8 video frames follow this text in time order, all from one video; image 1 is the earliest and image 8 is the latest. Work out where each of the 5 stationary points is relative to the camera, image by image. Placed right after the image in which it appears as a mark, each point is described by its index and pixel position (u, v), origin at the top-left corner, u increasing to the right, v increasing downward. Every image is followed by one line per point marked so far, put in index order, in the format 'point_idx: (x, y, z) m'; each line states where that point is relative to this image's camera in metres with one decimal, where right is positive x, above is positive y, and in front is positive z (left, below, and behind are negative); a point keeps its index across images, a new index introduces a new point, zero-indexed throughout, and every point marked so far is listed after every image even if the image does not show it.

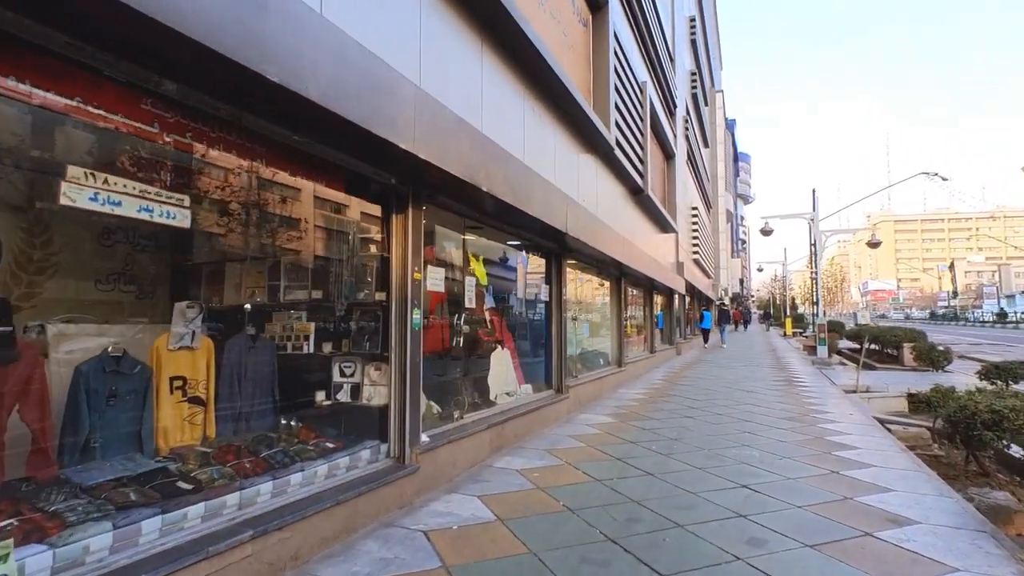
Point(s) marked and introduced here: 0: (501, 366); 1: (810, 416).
0: (-0.1, -1.1, +7.4) m
1: (+4.4, -1.9, +8.0) m
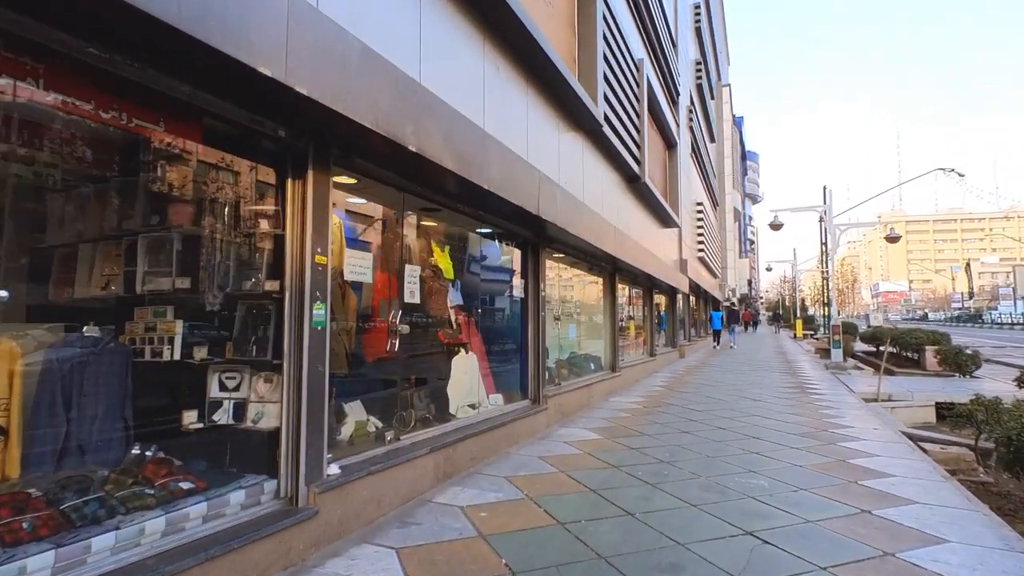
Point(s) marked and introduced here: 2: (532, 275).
0: (-0.5, -1.0, +6.3) m
1: (+4.0, -1.8, +6.9) m
2: (+0.2, +0.2, +7.2) m
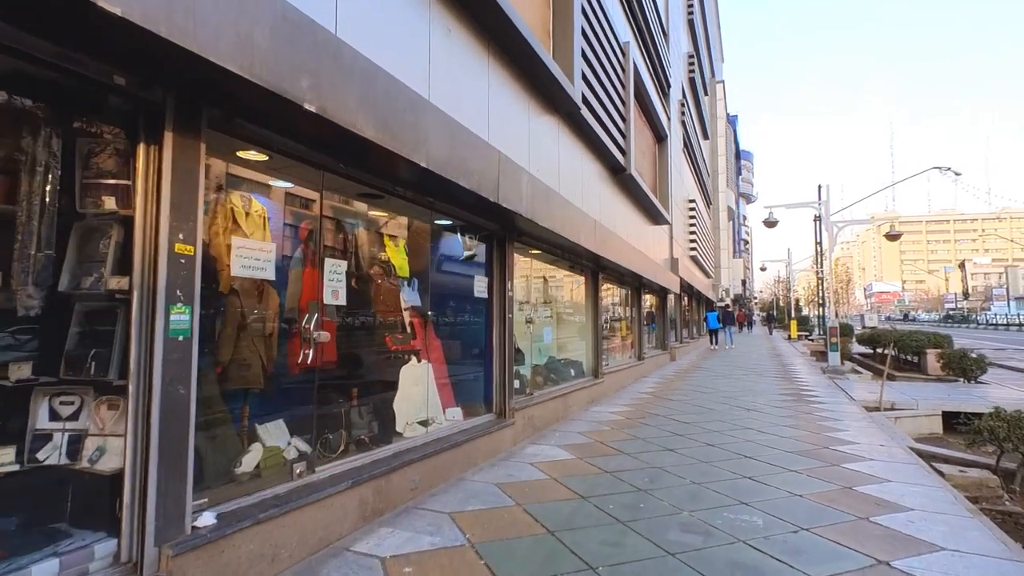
0: (-0.9, -1.0, +5.5) m
1: (+3.6, -1.8, +6.1) m
2: (-0.2, +0.2, +6.4) m
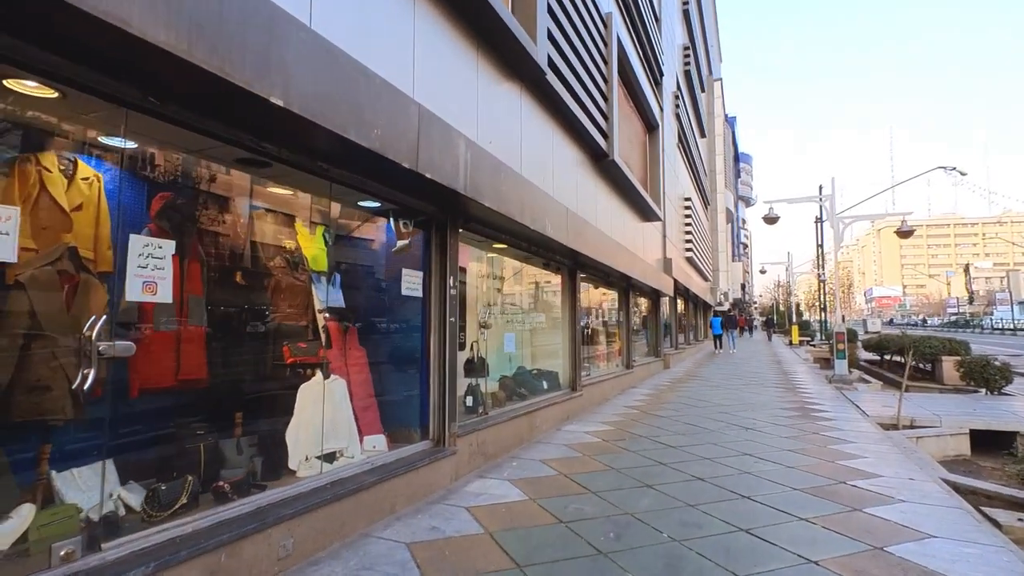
0: (-1.5, -1.0, +4.3) m
1: (+3.0, -1.8, +5.0) m
2: (-0.7, +0.2, +5.2) m
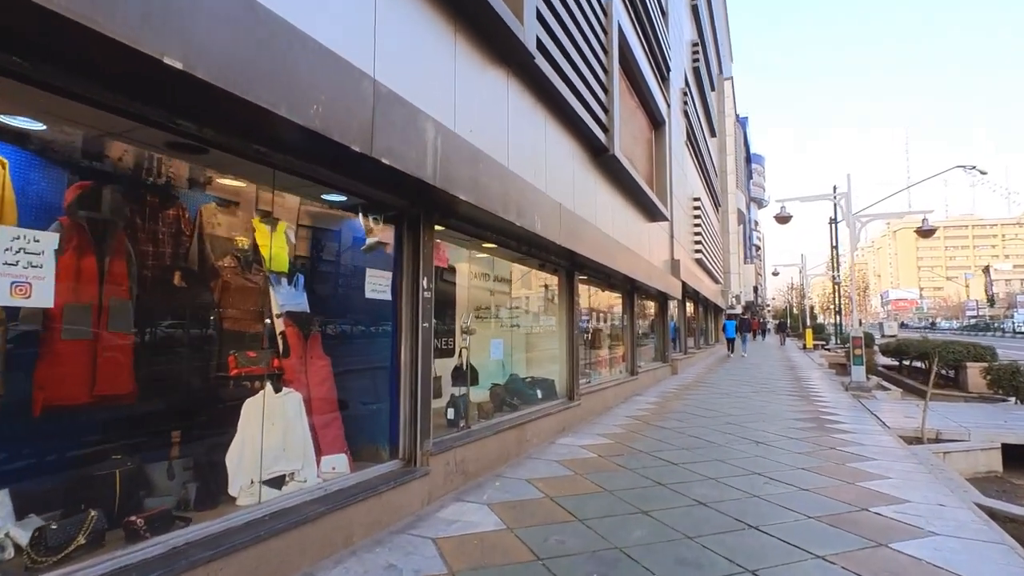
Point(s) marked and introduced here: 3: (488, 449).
0: (-1.7, -1.0, +3.9) m
1: (+2.9, -1.8, +4.4) m
2: (-0.9, +0.2, +4.8) m
3: (-0.3, -1.6, +5.5) m
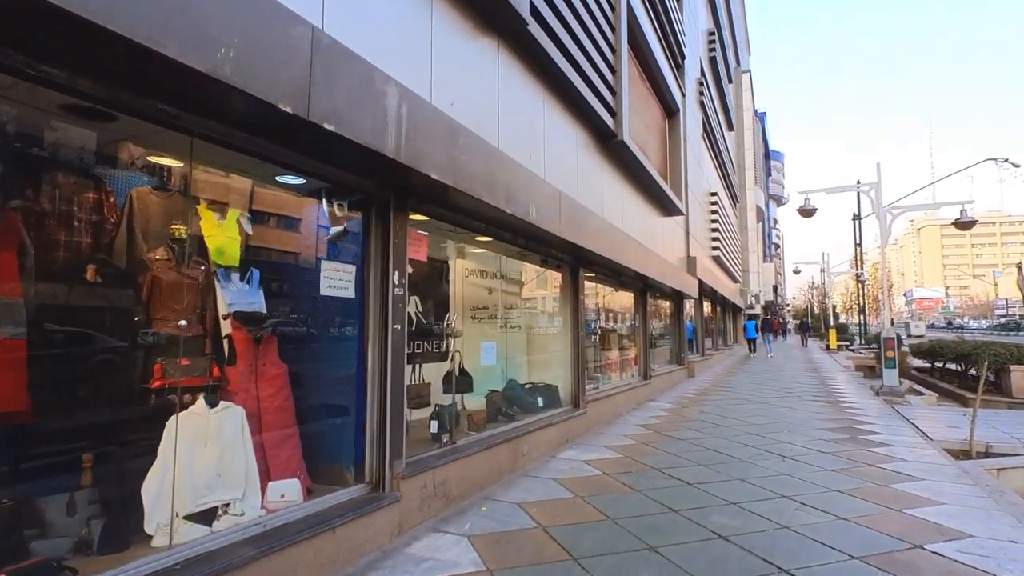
0: (-1.8, -0.9, +3.3) m
1: (+2.7, -1.7, +3.6) m
2: (-1.0, +0.2, +4.1) m
3: (-0.3, -1.6, +4.9) m
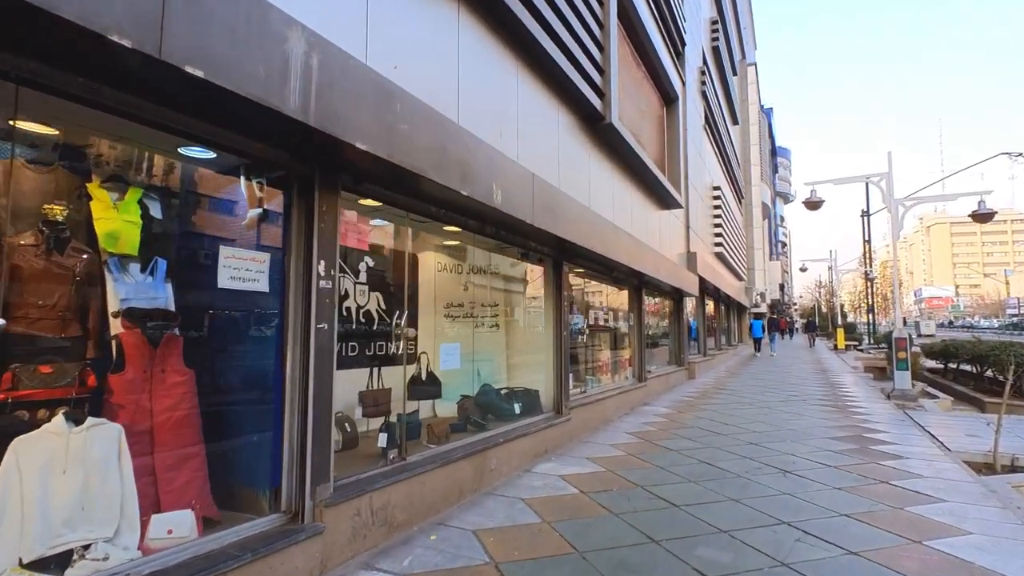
0: (-2.1, -0.9, +2.7) m
1: (+2.4, -1.7, +3.0) m
2: (-1.3, +0.3, +3.5) m
3: (-0.6, -1.5, +4.2) m
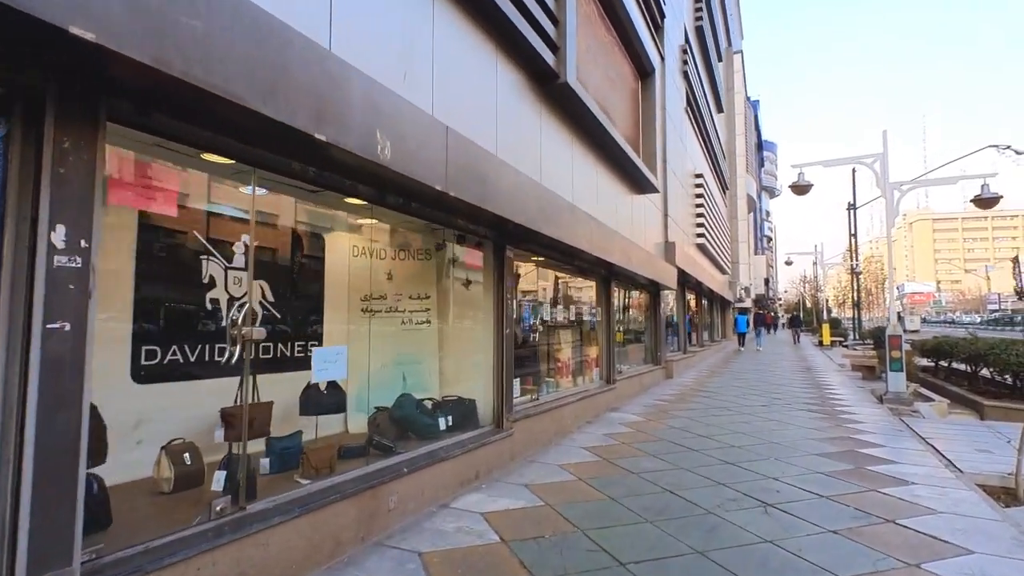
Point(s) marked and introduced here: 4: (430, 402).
0: (-2.7, -0.8, +1.5) m
1: (+1.8, -1.6, +1.9) m
2: (-1.9, +0.4, +2.3) m
3: (-1.3, -1.4, +3.1) m
4: (-0.8, -1.1, +5.5) m
